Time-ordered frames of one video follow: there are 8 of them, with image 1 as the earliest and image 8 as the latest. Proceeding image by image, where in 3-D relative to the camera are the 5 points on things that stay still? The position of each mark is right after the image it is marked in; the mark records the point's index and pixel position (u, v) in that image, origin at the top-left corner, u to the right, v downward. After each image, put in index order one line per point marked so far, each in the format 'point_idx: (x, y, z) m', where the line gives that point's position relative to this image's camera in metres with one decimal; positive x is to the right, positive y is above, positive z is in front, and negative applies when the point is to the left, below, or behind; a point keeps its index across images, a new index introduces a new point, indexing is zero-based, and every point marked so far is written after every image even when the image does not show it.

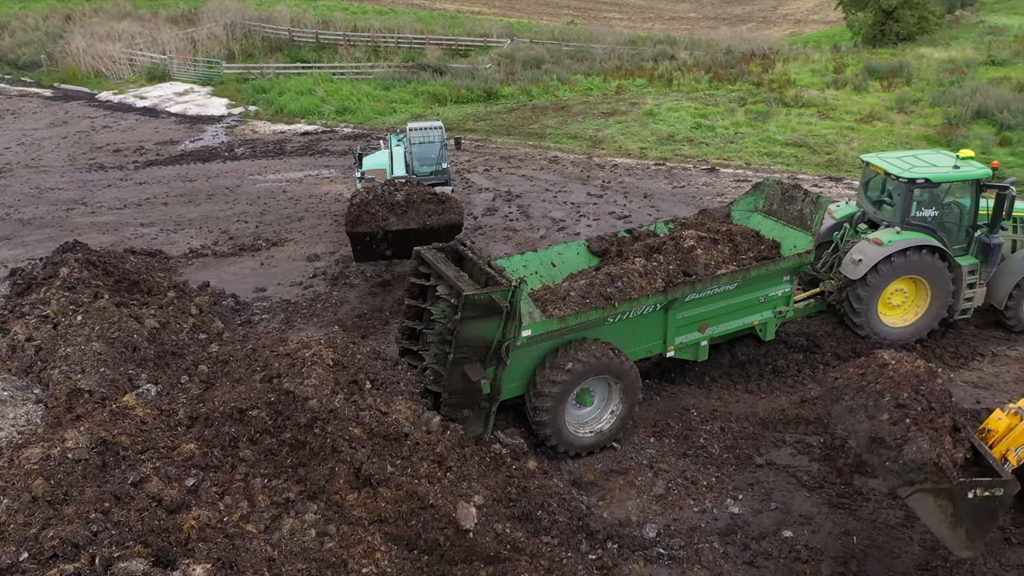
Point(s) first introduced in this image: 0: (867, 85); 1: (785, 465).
0: (+8.0, +4.6, +18.5) m
1: (+2.1, -1.3, +6.2) m
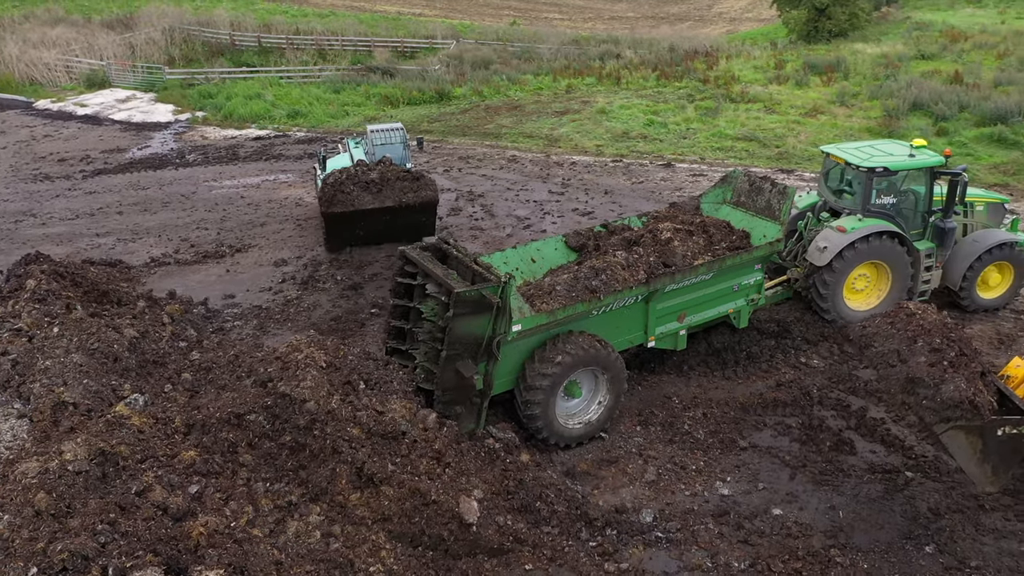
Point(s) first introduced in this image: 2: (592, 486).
0: (+6.9, +4.8, +19.1) m
1: (+2.0, -1.2, +6.4) m
2: (+0.6, -1.4, +6.0) m
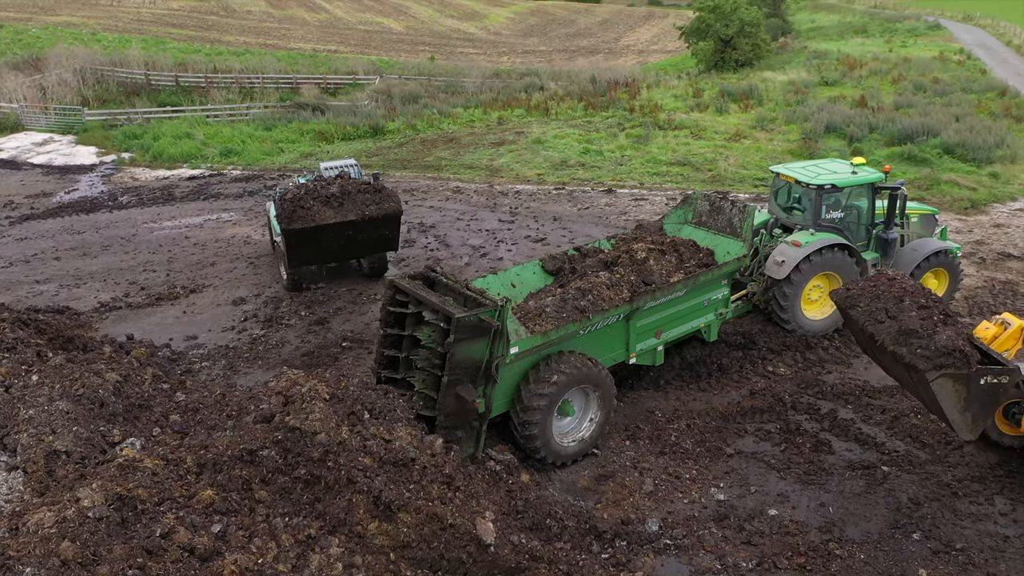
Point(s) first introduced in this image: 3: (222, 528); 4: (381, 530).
0: (+5.2, +4.4, +20.0) m
1: (+2.0, -1.3, +6.7) m
2: (+0.6, -1.6, +6.1) m
3: (-1.6, -1.4, +4.7) m
4: (-0.8, -1.5, +5.1) m
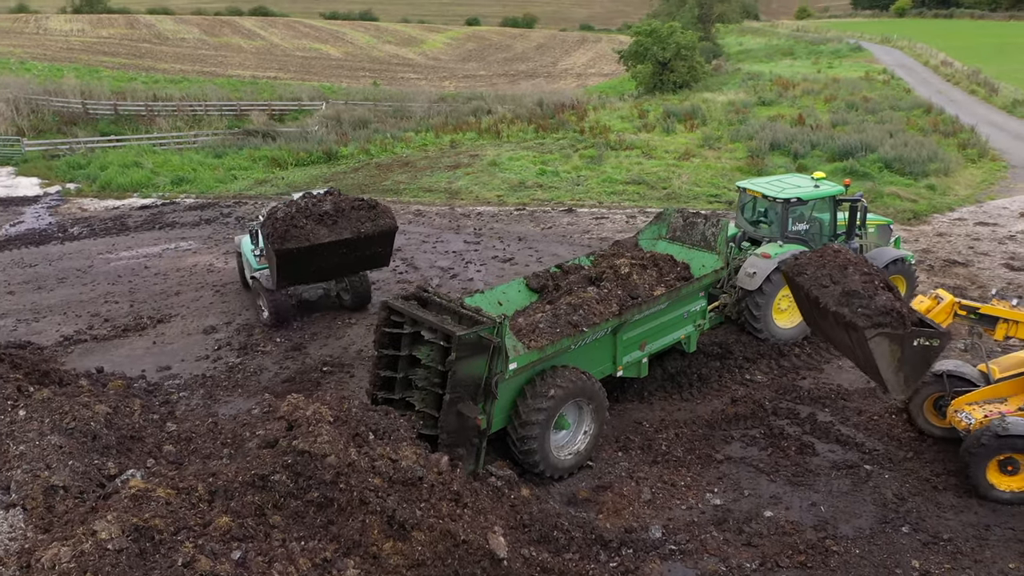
0: (+4.0, +4.0, +20.6) m
1: (+1.9, -1.4, +6.9) m
2: (+0.6, -1.7, +6.2) m
3: (-1.5, -1.5, +4.6) m
4: (-0.7, -1.6, +5.1) m
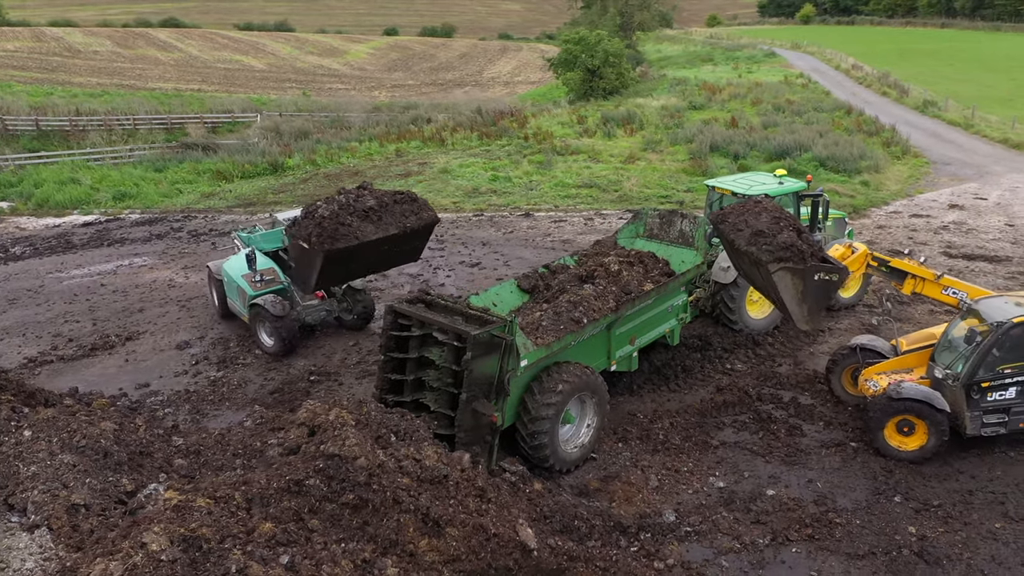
0: (+2.6, +4.0, +21.1) m
1: (+2.0, -1.3, +7.2) m
2: (+0.8, -1.7, +6.4) m
3: (-1.3, -1.5, +4.6) m
4: (-0.5, -1.6, +5.2) m
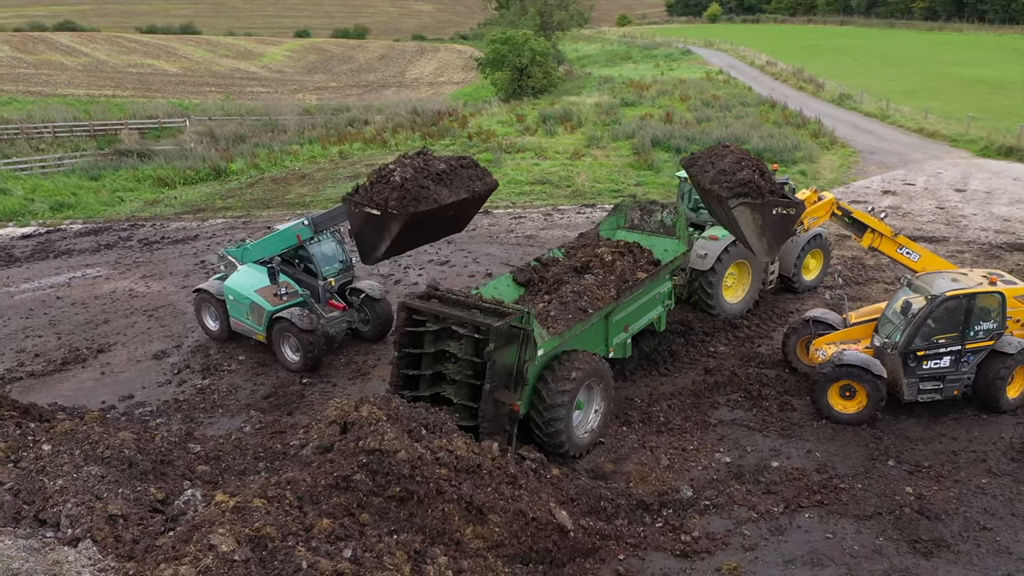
0: (+1.1, +4.1, +21.4) m
1: (+2.0, -1.2, +7.6) m
2: (+0.9, -1.6, +6.6) m
3: (-0.9, -1.5, +4.7) m
4: (-0.2, -1.6, +5.3) m
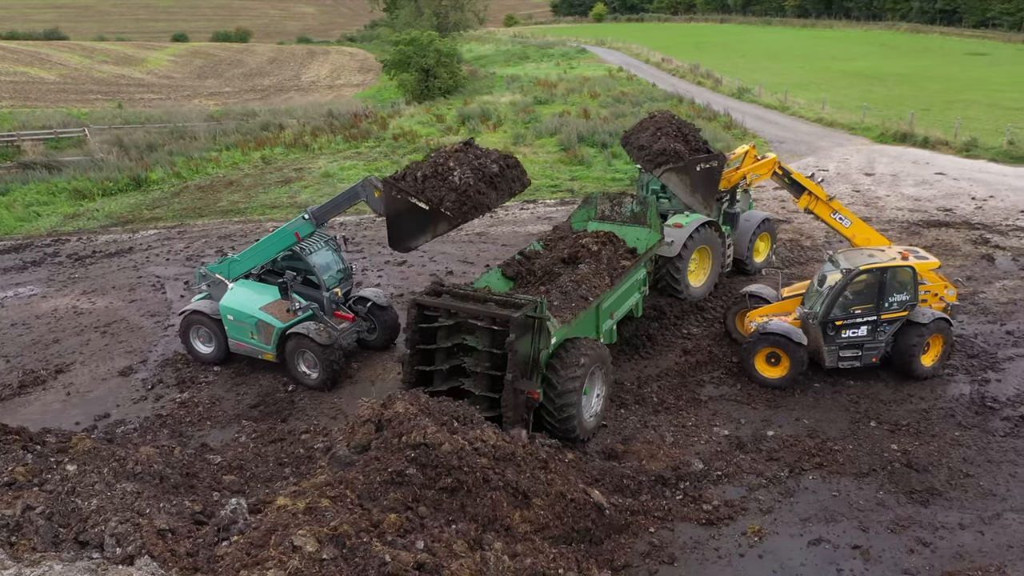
0: (-0.9, +4.2, +21.6) m
1: (+2.0, -1.0, +8.0) m
2: (+1.0, -1.4, +6.9) m
3: (-0.5, -1.5, +4.7) m
4: (+0.1, -1.5, +5.4) m
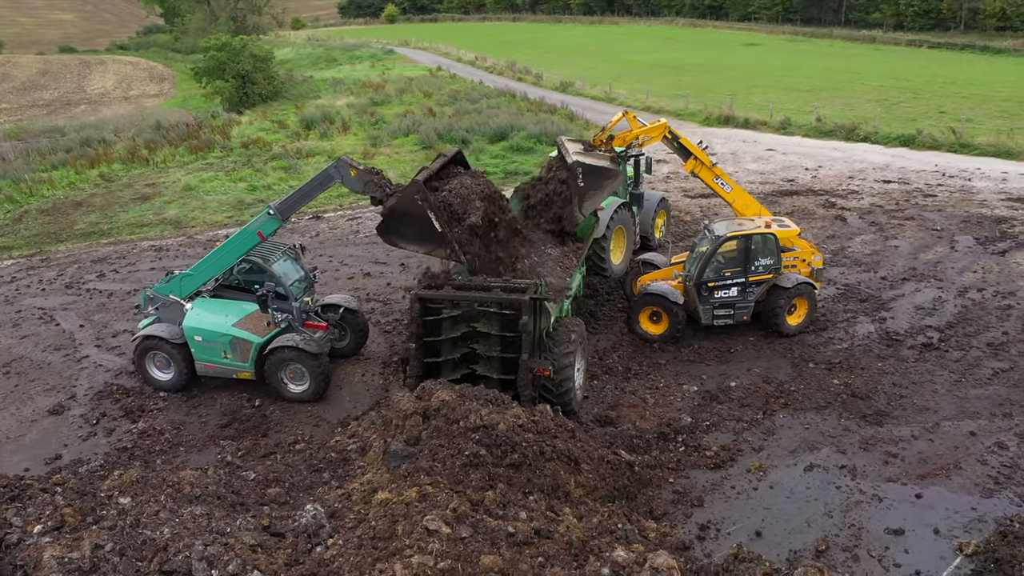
0: (-4.8, +4.0, +21.2) m
1: (+1.7, -0.7, +8.7) m
2: (+1.1, -1.2, +7.5) m
3: (+0.1, -1.4, +5.0) m
4: (+0.5, -1.3, +5.8) m
